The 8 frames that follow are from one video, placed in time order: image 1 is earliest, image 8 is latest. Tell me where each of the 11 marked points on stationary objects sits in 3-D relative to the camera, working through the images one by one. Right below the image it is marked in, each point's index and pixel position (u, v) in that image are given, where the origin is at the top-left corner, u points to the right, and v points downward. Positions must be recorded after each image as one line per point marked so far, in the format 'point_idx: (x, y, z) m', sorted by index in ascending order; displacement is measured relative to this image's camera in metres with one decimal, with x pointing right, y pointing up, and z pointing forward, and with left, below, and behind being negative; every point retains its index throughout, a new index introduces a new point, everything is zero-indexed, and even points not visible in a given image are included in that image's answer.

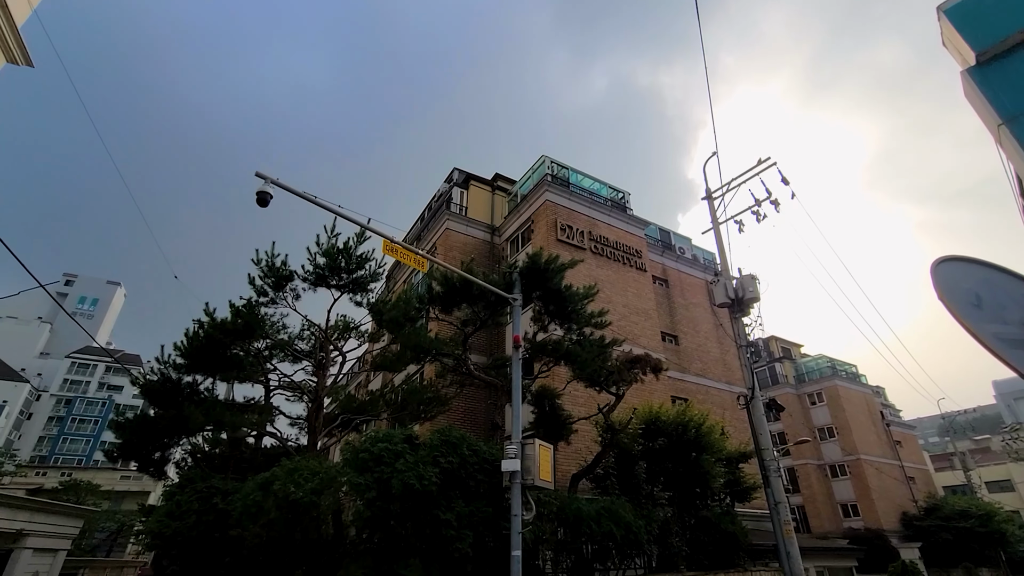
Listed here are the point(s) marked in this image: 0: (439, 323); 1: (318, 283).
0: (-2.0, -1.0, +14.9) m
1: (-4.0, +0.1, +10.3) m
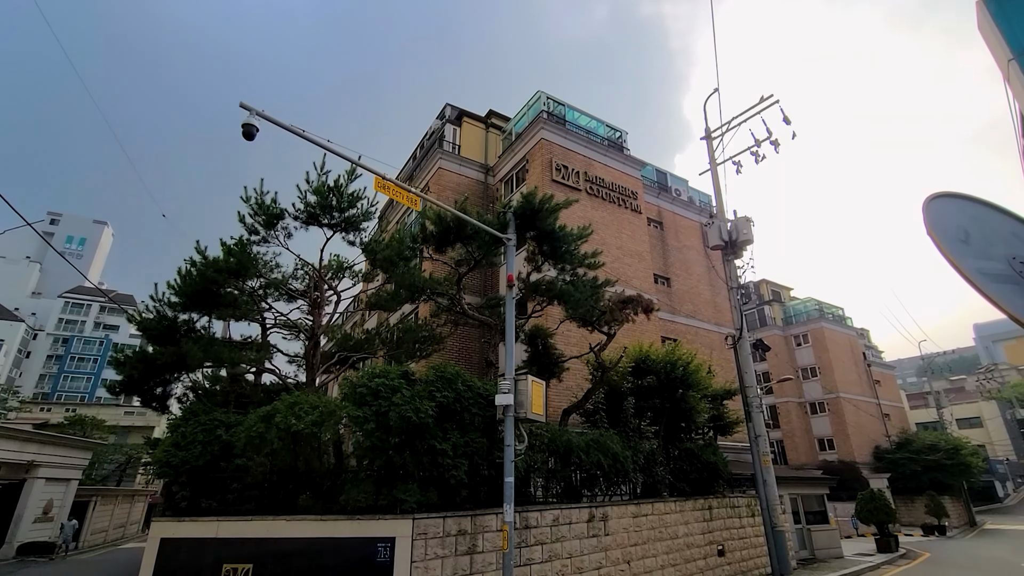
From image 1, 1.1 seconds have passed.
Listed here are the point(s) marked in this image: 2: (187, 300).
0: (-2.2, +0.8, +14.9) m
1: (-4.1, +1.4, +10.2) m
2: (-6.4, -0.3, +10.1) m
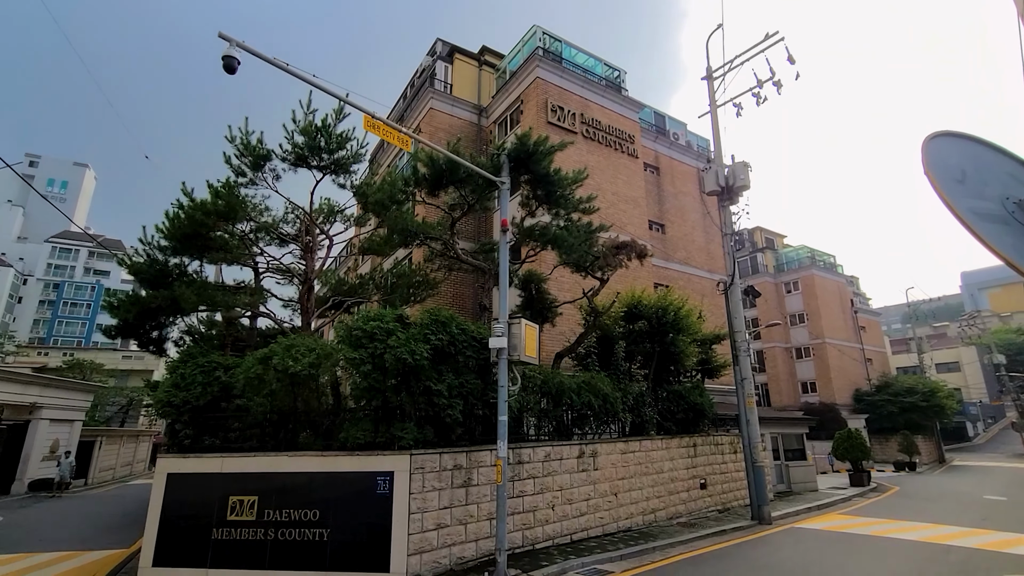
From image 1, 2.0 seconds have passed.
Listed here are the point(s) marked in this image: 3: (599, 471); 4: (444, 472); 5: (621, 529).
0: (-2.4, +2.4, +14.7) m
1: (-4.2, +2.5, +9.9) m
2: (-6.5, +0.8, +9.9) m
3: (+1.8, -3.8, +10.3) m
4: (-1.0, -2.9, +7.7) m
5: (+2.3, -5.1, +10.5) m
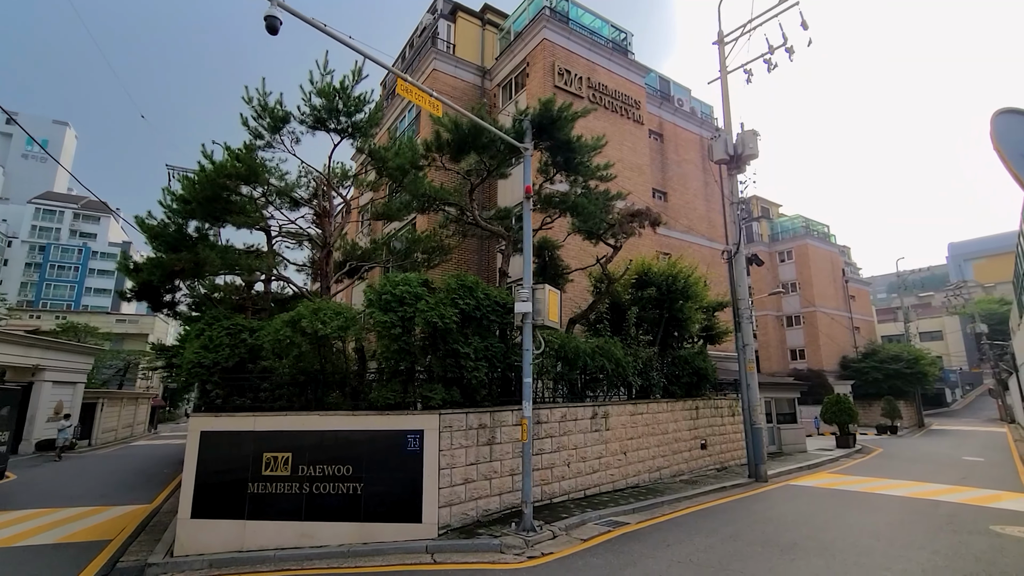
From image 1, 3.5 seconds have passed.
0: (-2.1, +3.4, +14.7) m
1: (-3.8, +3.2, +9.8) m
2: (-6.2, +1.6, +9.9) m
3: (+2.1, -3.1, +10.8) m
4: (-0.7, -2.3, +8.0) m
5: (+2.6, -4.4, +11.0) m
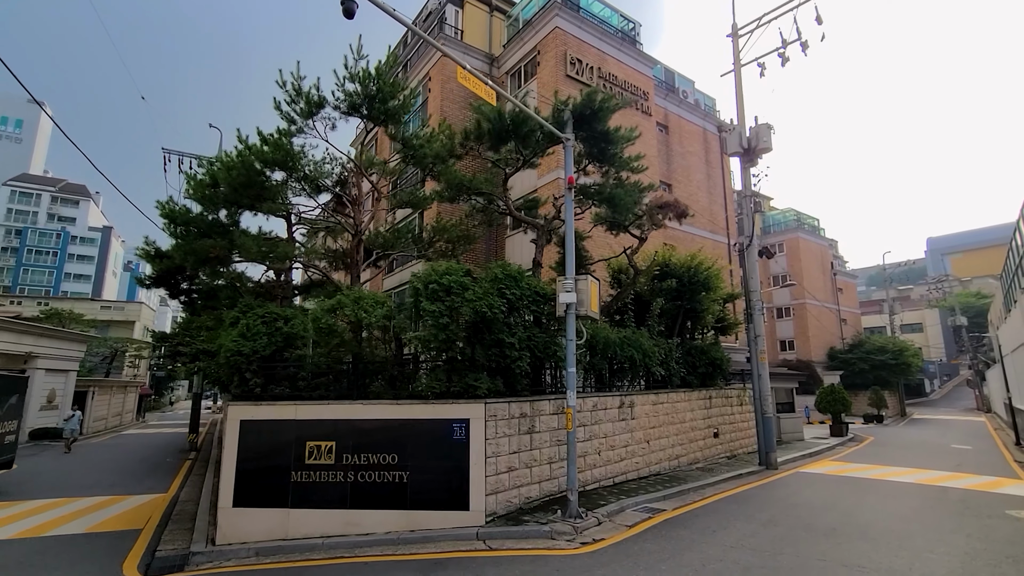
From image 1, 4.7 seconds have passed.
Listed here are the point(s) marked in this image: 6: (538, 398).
0: (-1.6, +3.7, +14.6) m
1: (-3.2, +3.4, +9.7) m
2: (-5.5, +1.8, +9.7) m
3: (+2.7, -2.9, +10.9) m
4: (0.0, -2.1, +8.1) m
5: (+3.2, -4.2, +11.2) m
6: (+0.4, -1.9, +8.6) m
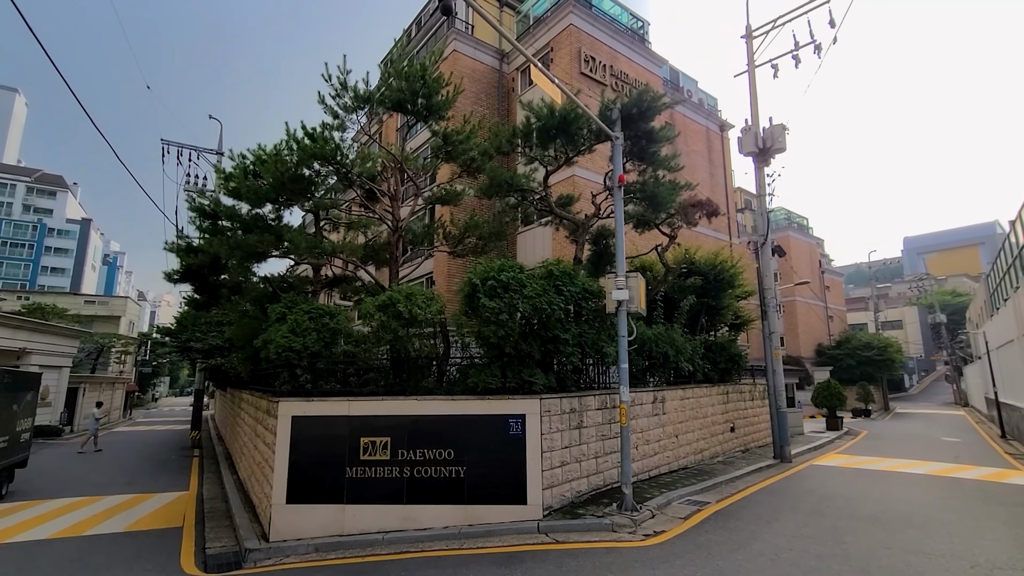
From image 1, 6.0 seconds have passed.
0: (-0.9, +3.8, +14.6) m
1: (-2.3, +3.5, +9.6) m
2: (-4.7, +1.9, +9.6) m
3: (+3.4, -2.8, +11.1) m
4: (+0.8, -2.1, +8.2) m
5: (+3.9, -4.1, +11.5) m
6: (+1.3, -1.8, +8.7) m
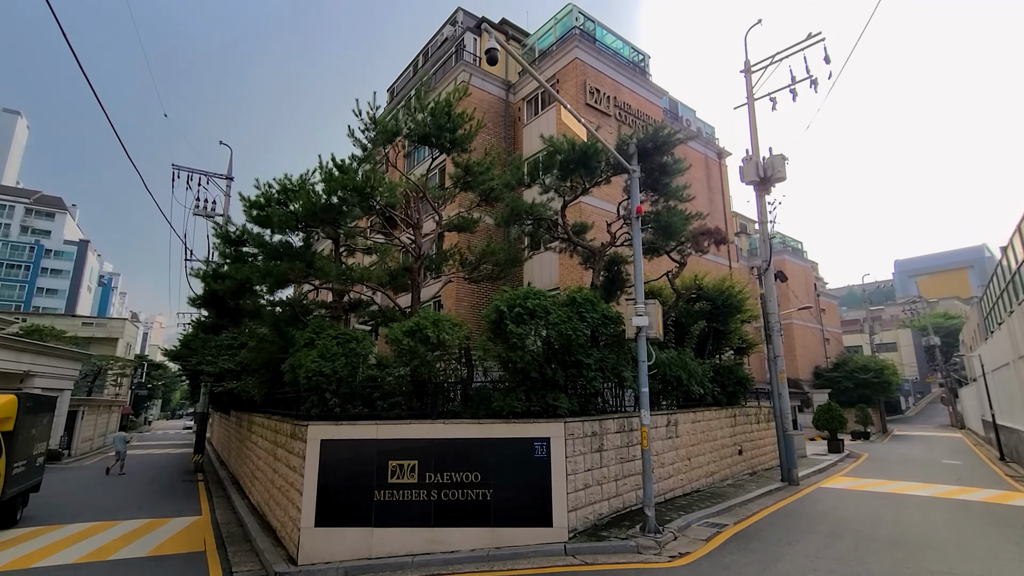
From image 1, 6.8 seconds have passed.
0: (-0.6, +3.1, +15.0) m
1: (-1.9, +3.0, +10.0) m
2: (-4.3, +1.4, +9.9) m
3: (+3.8, -3.4, +11.3) m
4: (+1.2, -2.5, +8.4) m
5: (+4.2, -4.7, +11.6) m
6: (+1.7, -2.3, +9.0) m
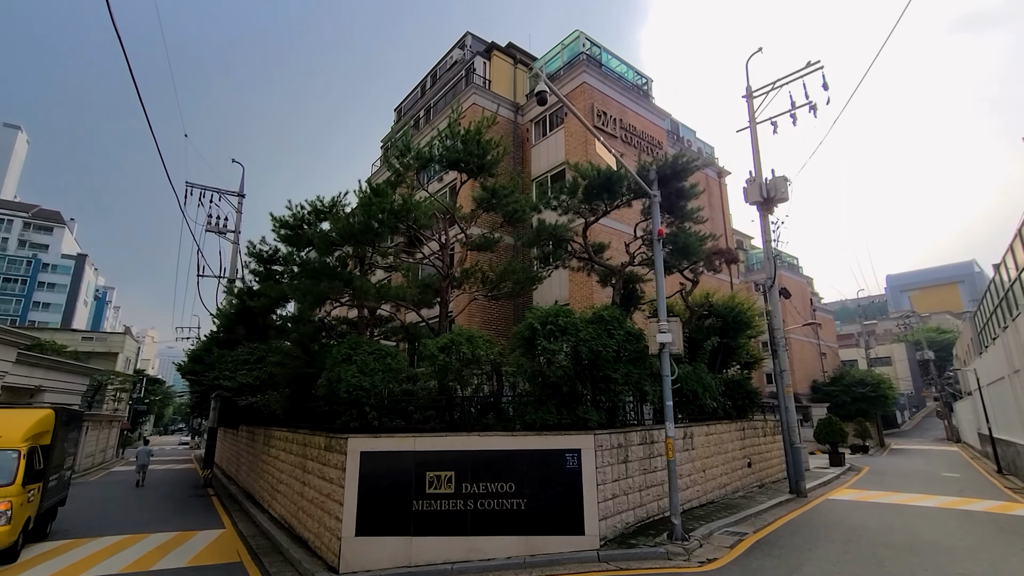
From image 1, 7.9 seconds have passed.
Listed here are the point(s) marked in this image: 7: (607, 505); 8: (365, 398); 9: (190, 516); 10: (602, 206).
0: (-0.1, +2.6, +15.6) m
1: (-1.4, +2.6, +10.6) m
2: (-3.8, +1.0, +10.4) m
3: (+4.3, -3.8, +11.7) m
4: (+1.8, -2.9, +8.8) m
5: (+4.7, -5.1, +12.0) m
6: (+2.2, -2.6, +9.4) m
7: (+1.6, -3.7, +8.4) m
8: (-2.7, -1.9, +8.8) m
9: (-9.4, -6.7, +14.6) m
10: (+1.8, +1.8, +10.8) m
